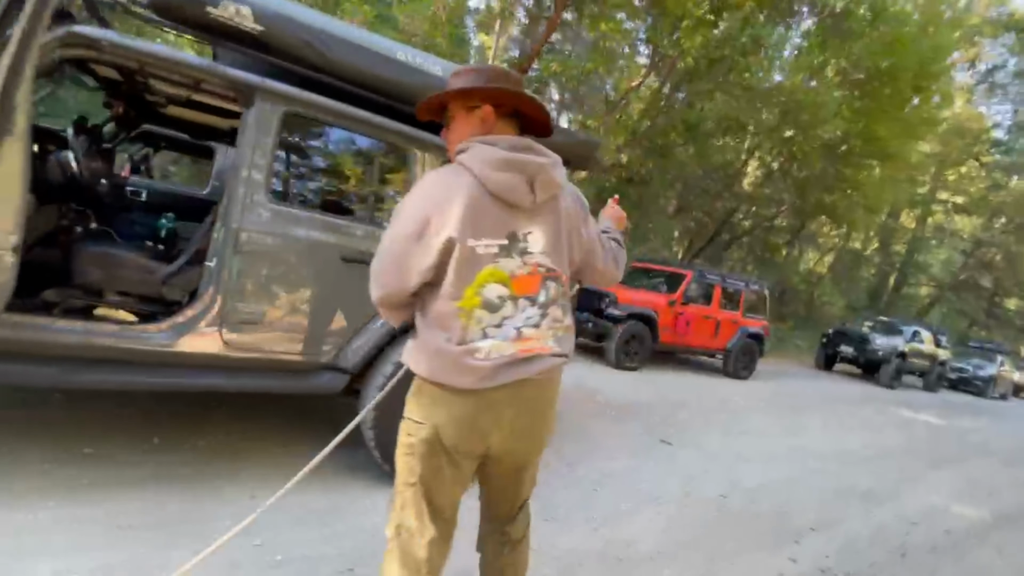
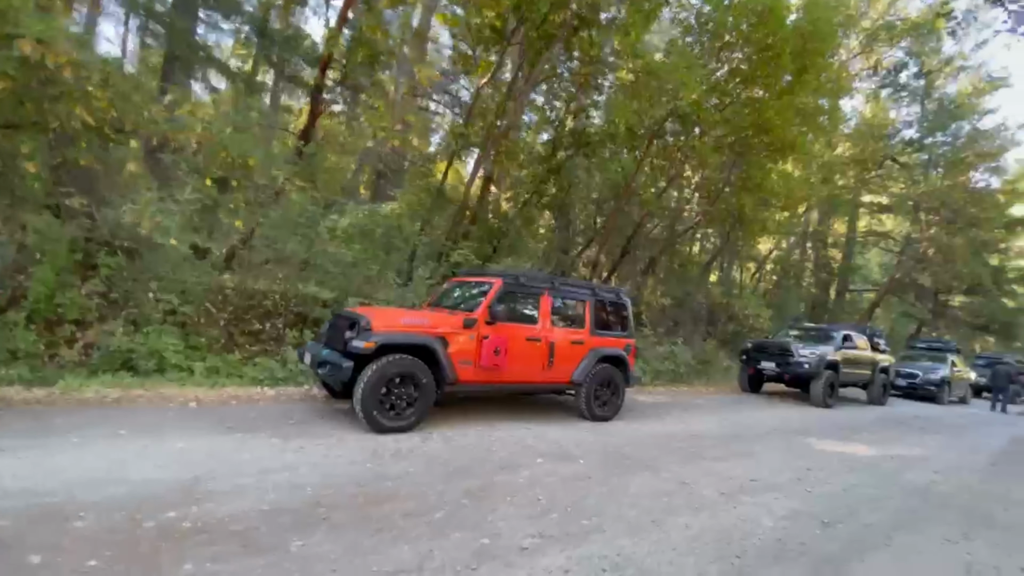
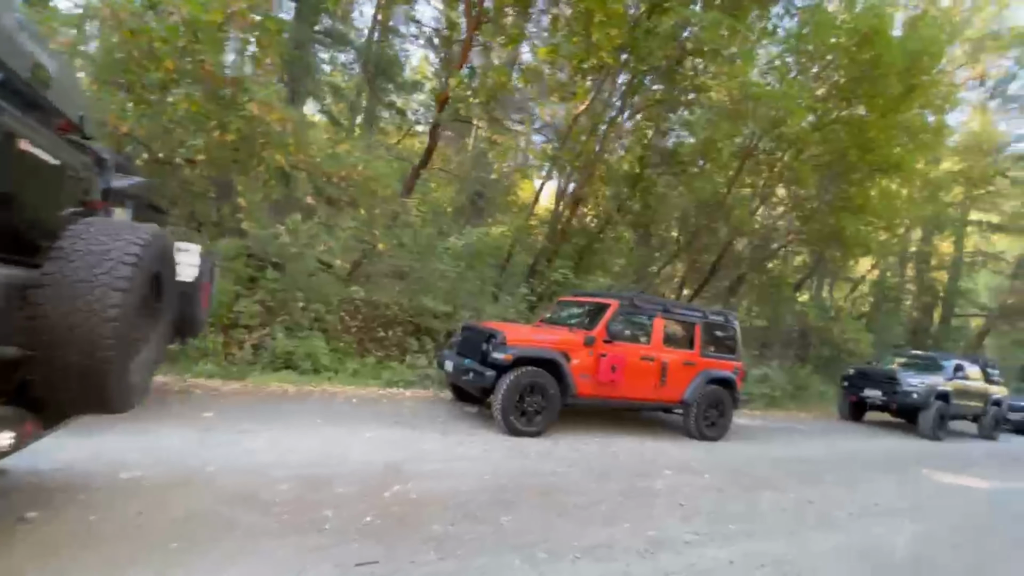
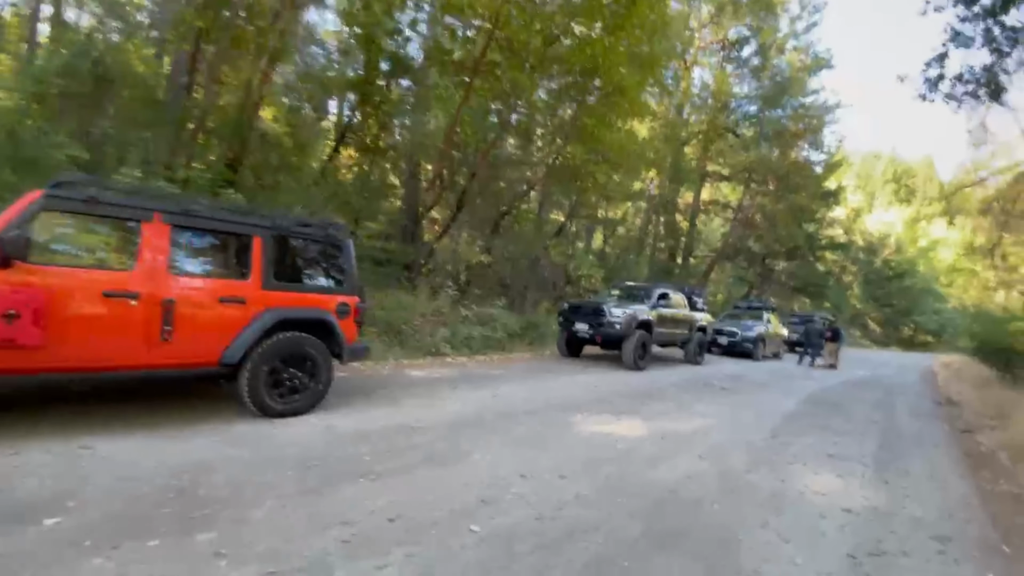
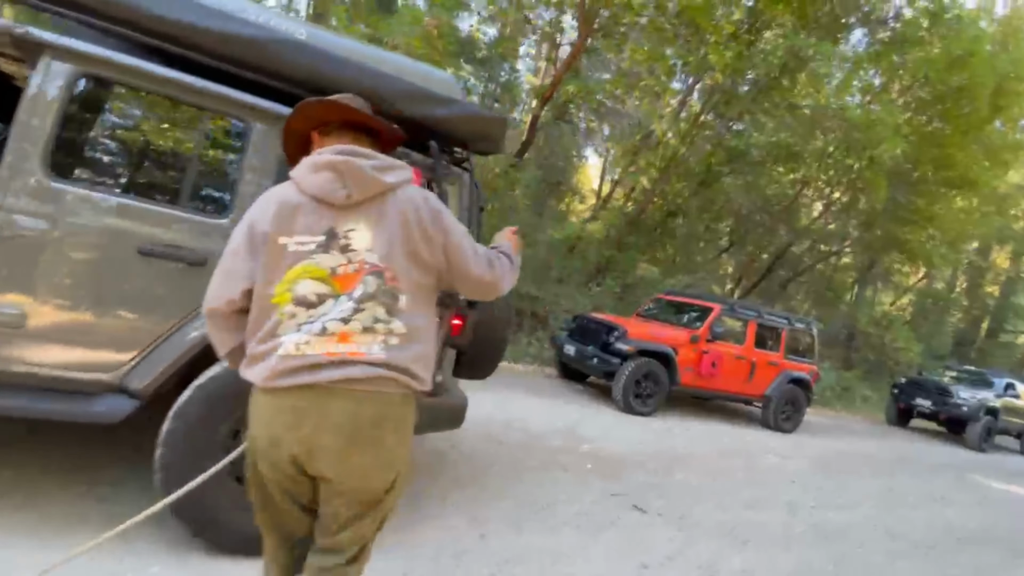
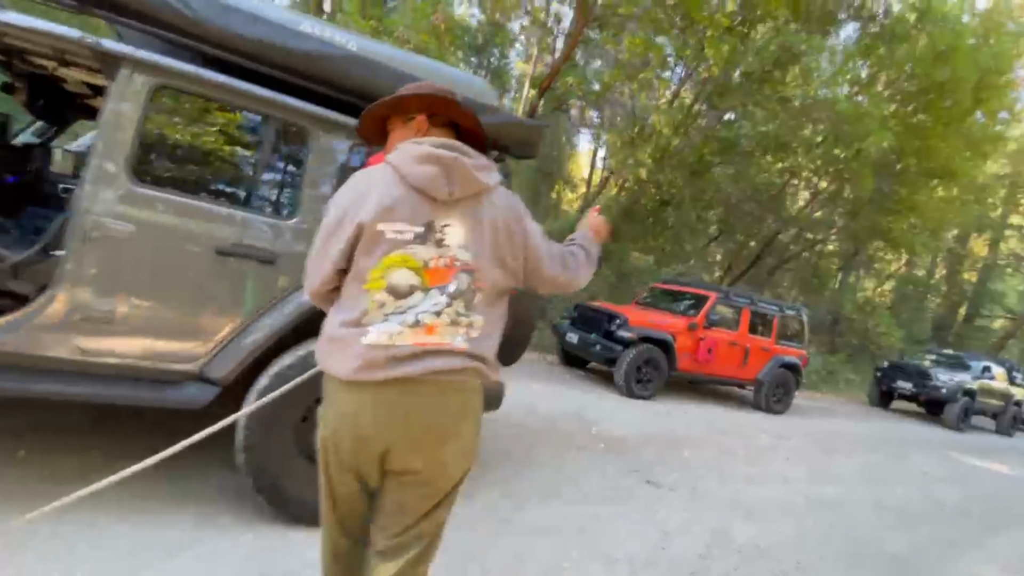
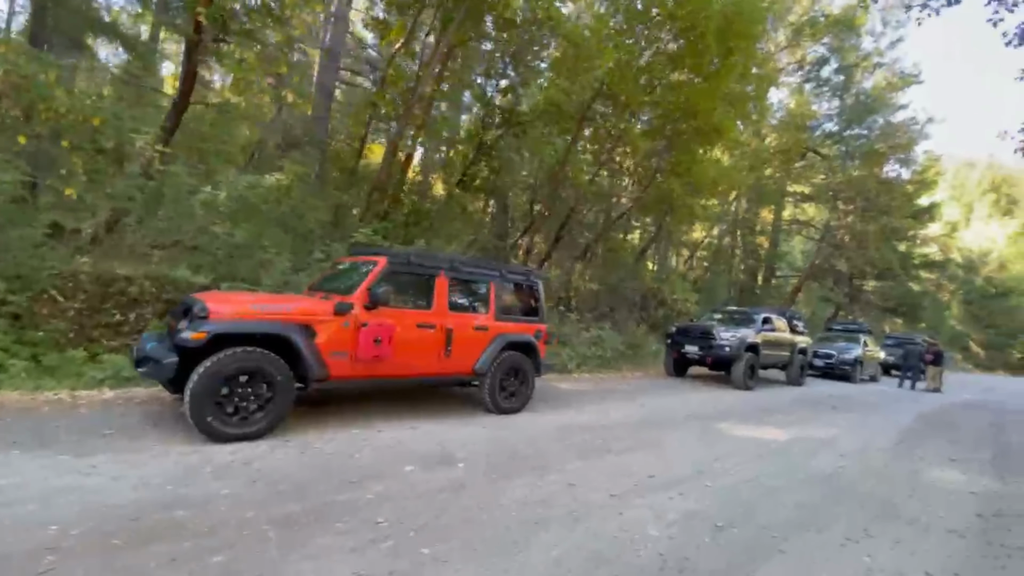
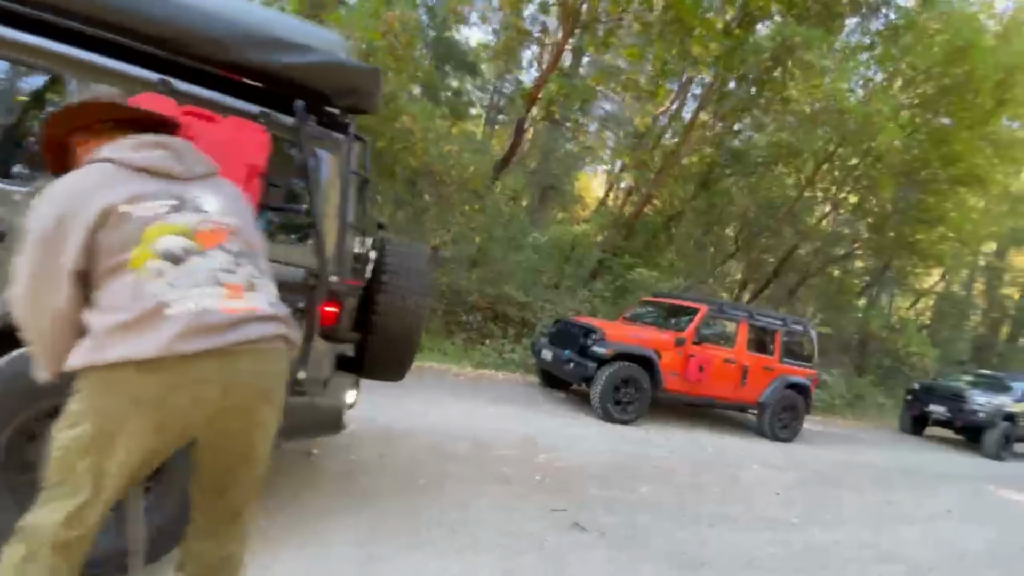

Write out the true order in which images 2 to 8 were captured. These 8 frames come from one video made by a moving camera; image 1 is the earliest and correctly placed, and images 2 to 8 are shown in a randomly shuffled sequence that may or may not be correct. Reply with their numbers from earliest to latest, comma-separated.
6, 5, 8, 3, 2, 7, 4
